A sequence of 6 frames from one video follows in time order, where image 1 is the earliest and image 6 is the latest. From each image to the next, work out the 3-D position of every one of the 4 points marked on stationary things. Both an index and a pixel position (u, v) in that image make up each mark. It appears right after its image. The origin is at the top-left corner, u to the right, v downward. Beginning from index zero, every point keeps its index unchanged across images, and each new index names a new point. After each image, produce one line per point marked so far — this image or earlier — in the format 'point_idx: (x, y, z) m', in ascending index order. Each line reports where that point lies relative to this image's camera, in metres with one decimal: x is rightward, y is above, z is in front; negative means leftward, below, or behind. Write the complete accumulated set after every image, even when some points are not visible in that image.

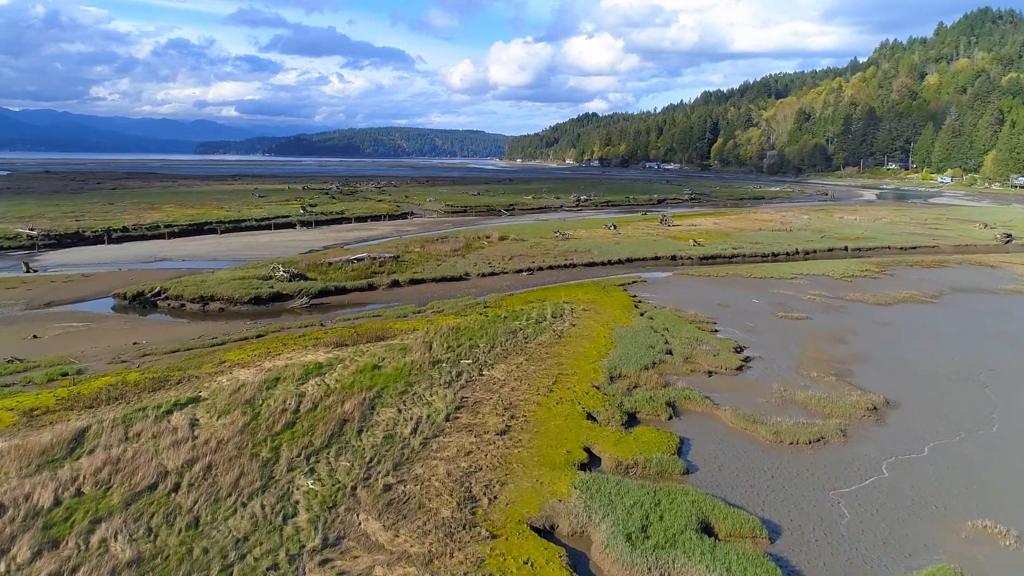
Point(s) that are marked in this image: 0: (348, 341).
0: (-4.2, -1.4, +19.9) m
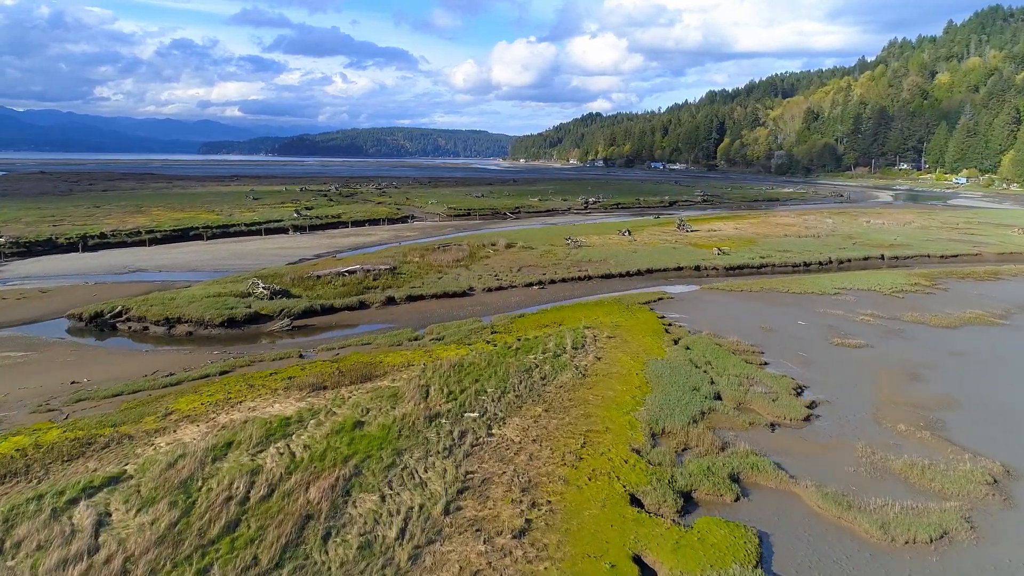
0: (-3.9, -2.0, +16.4) m
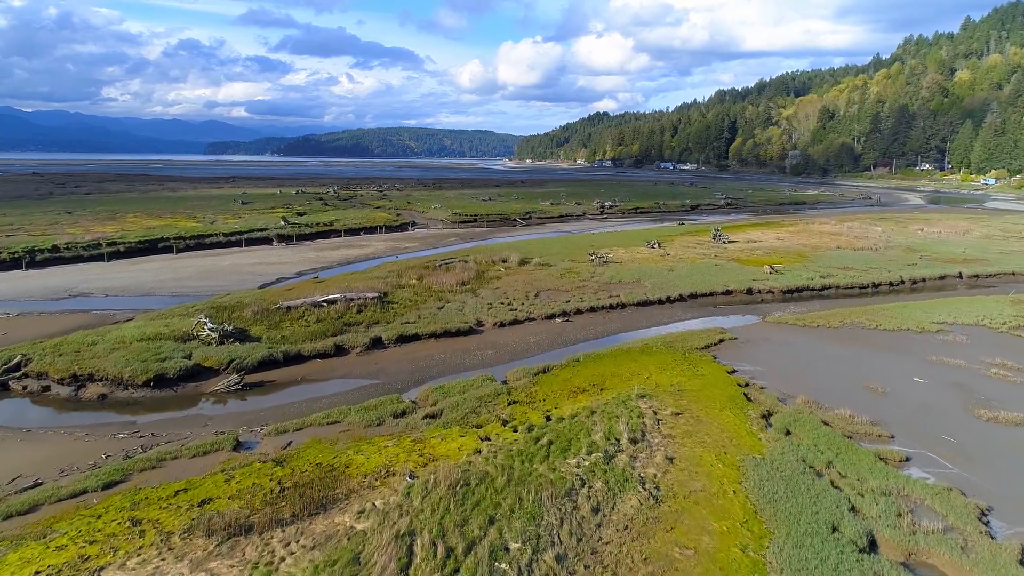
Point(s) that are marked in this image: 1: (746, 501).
0: (-3.4, -3.1, +10.4) m
1: (+3.3, -3.0, +11.2) m
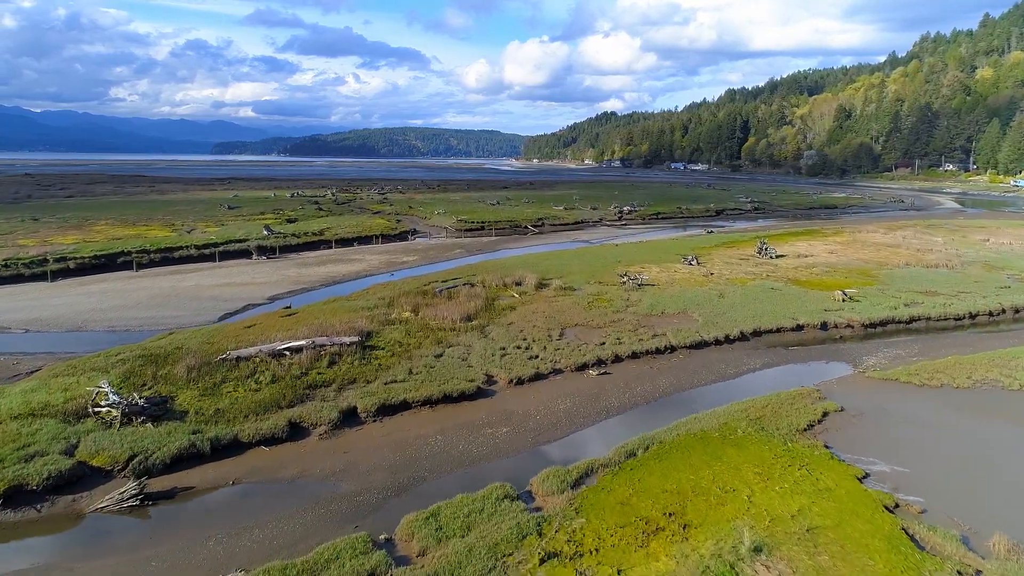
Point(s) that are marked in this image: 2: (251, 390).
0: (-3.0, -4.1, +4.5) m
1: (+3.7, -4.1, +5.2) m
2: (-5.6, -2.2, +16.7) m
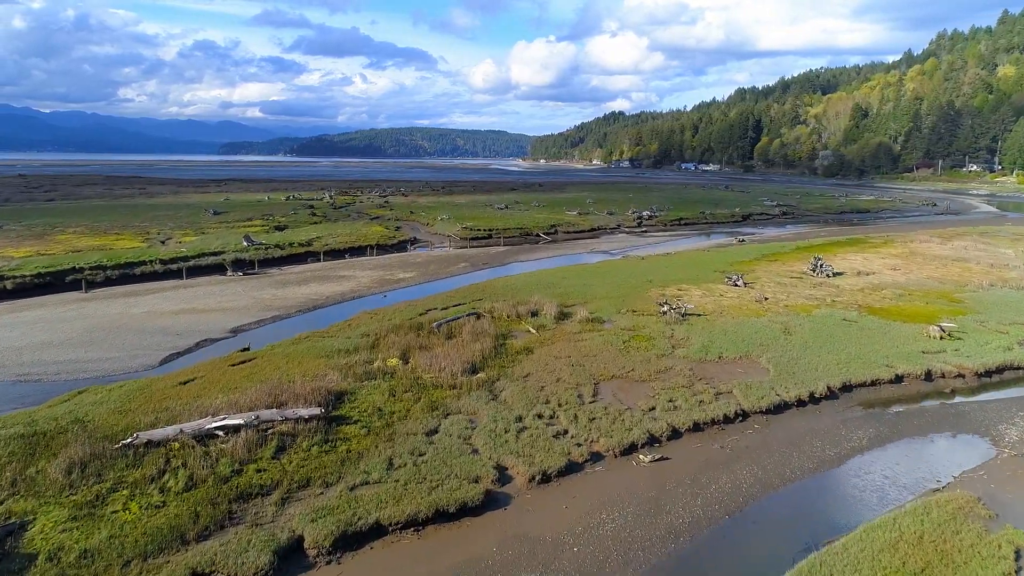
0: (-2.8, -5.1, -1.0) m
1: (+4.0, -5.1, -0.3) m
2: (-5.2, -3.1, +11.3) m
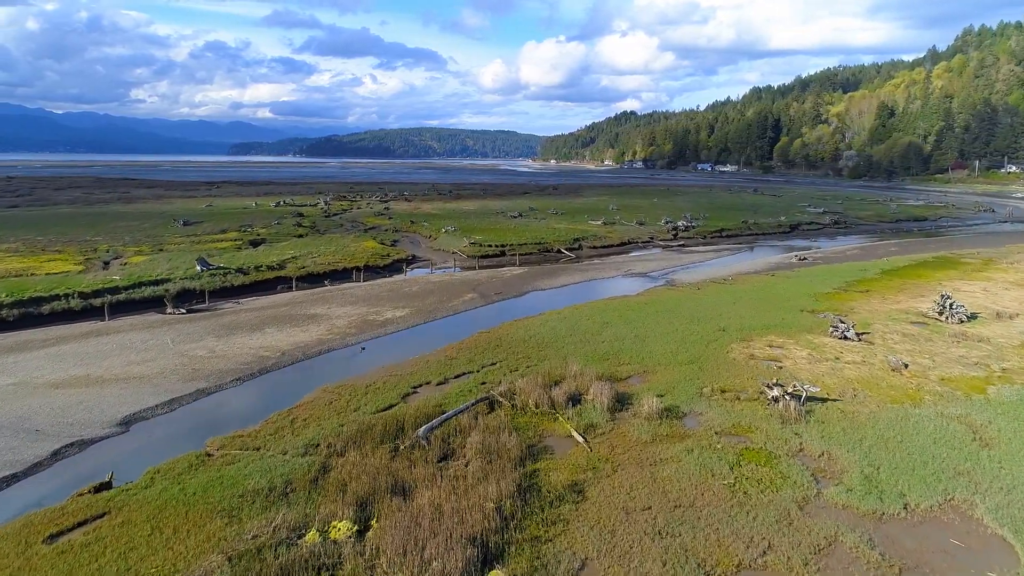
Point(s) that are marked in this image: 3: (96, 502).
0: (-2.5, -6.6, -9.2) m
1: (+4.3, -6.6, -8.6) m
2: (-4.7, -4.6, +3.1) m
3: (-6.2, -3.2, +11.7) m
